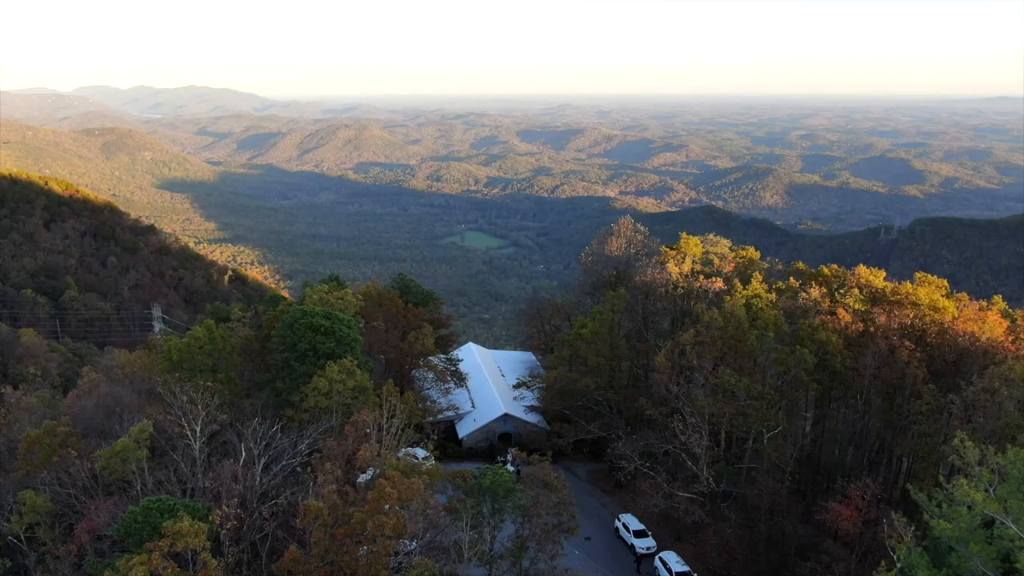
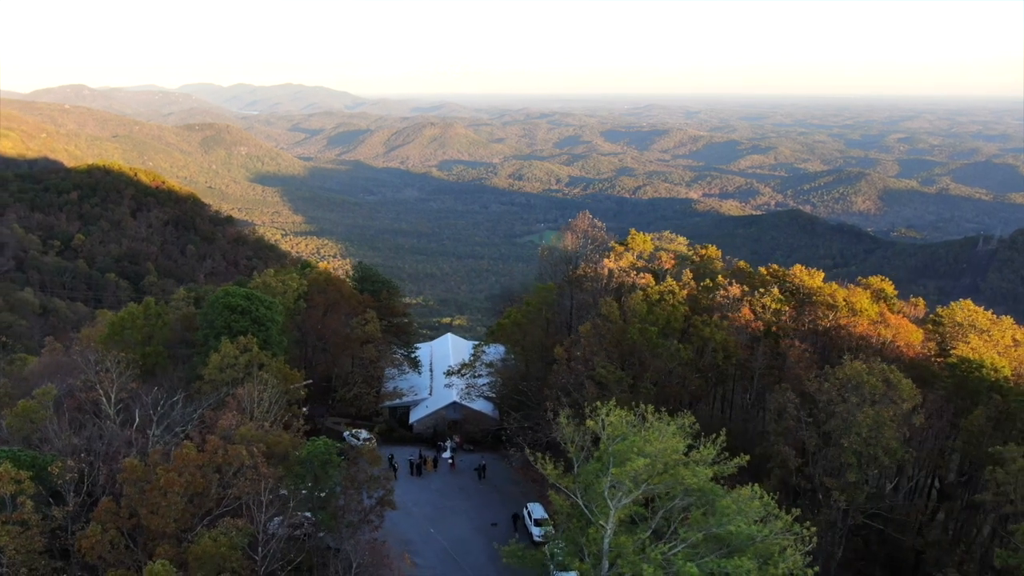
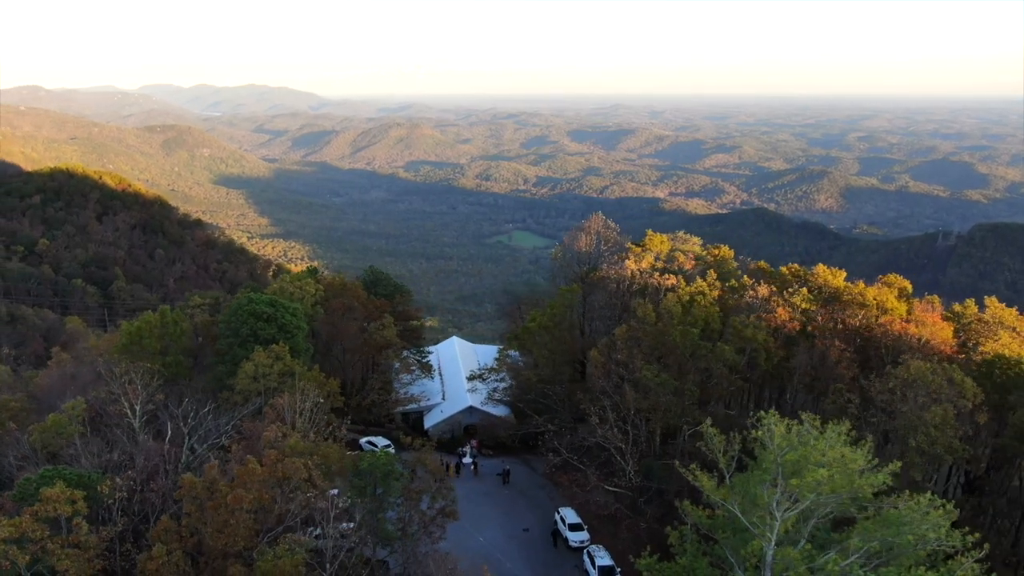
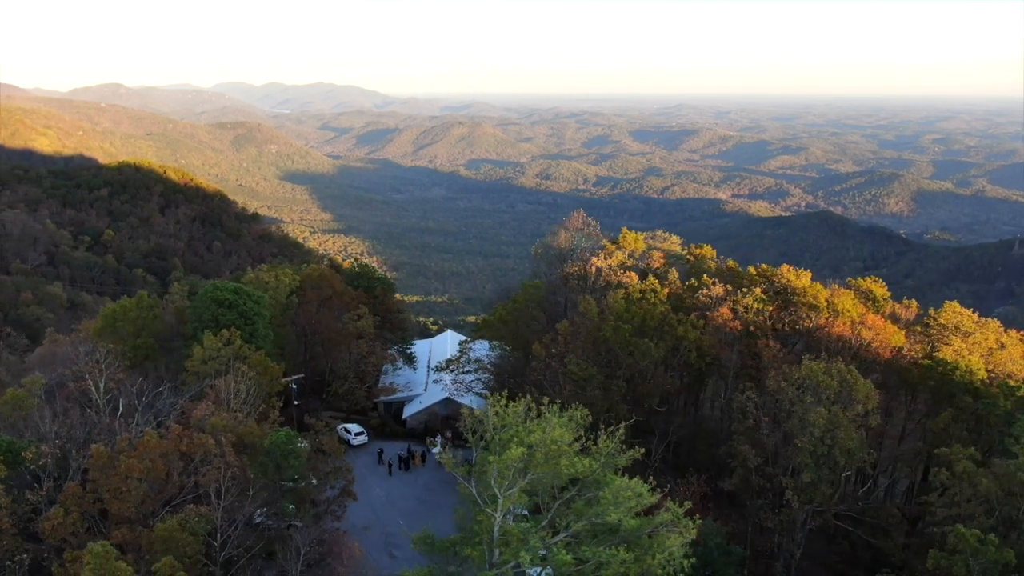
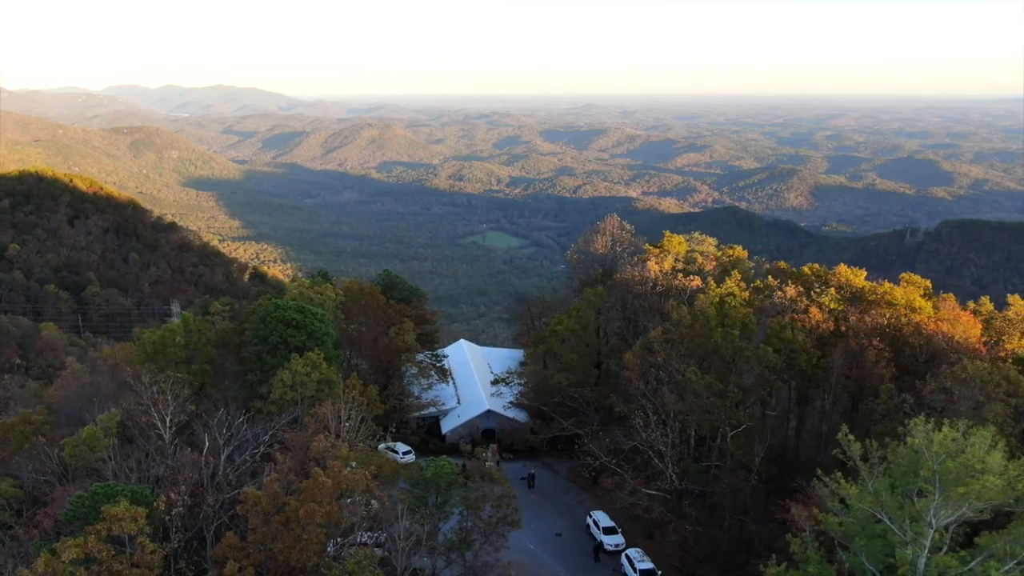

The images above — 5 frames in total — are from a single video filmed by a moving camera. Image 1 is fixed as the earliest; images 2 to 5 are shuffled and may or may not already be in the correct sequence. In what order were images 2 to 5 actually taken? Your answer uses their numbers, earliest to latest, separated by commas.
5, 3, 2, 4
